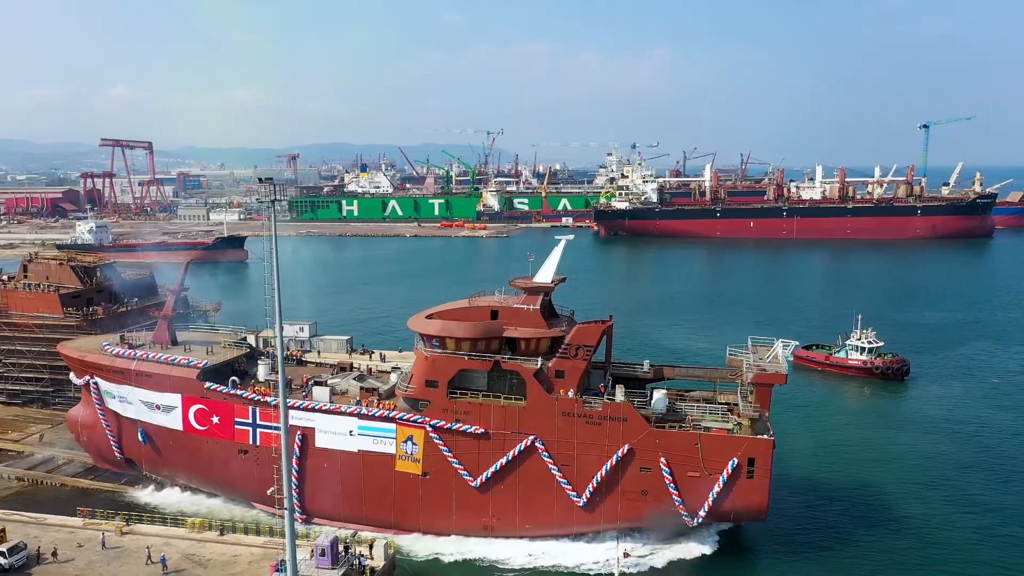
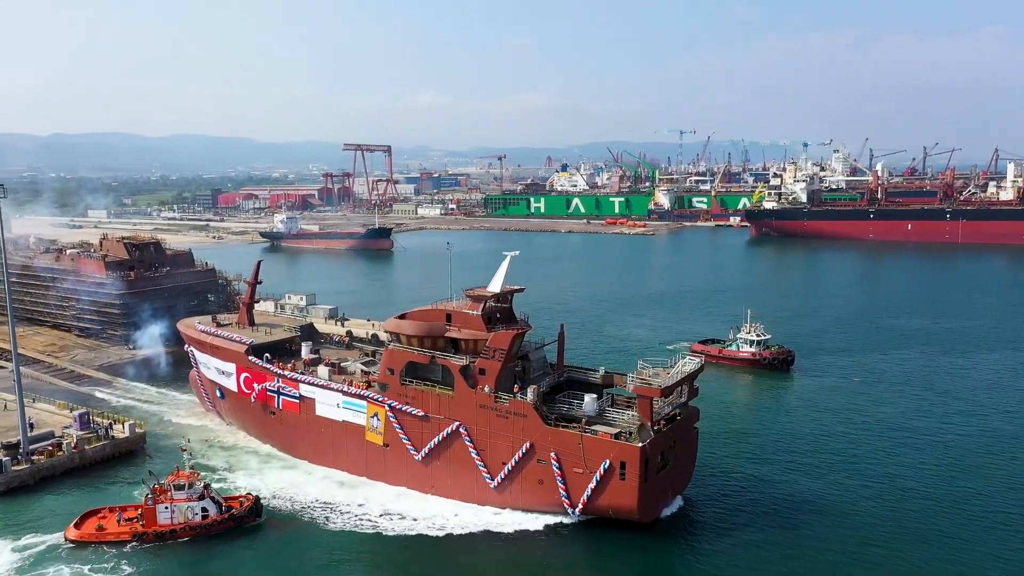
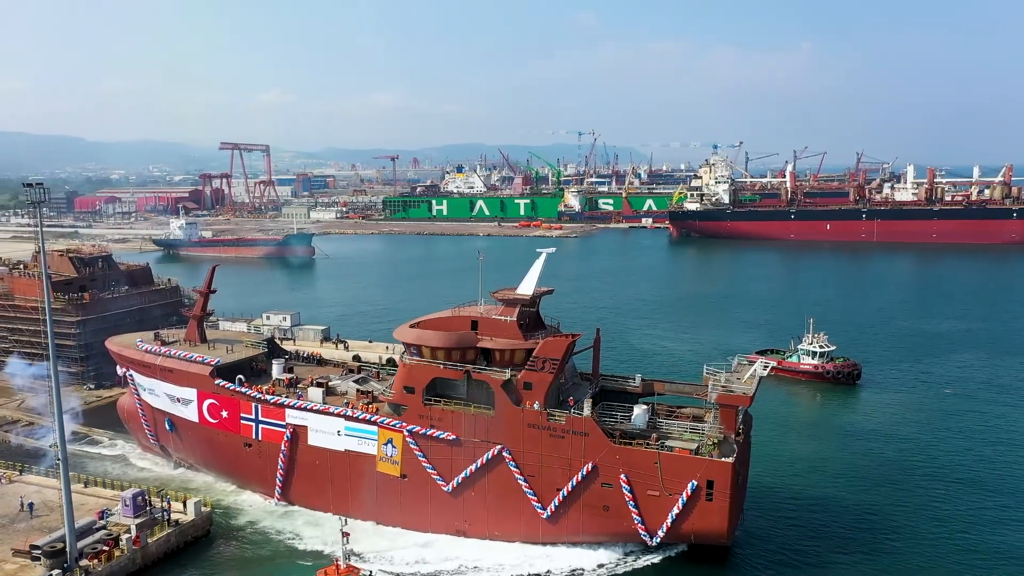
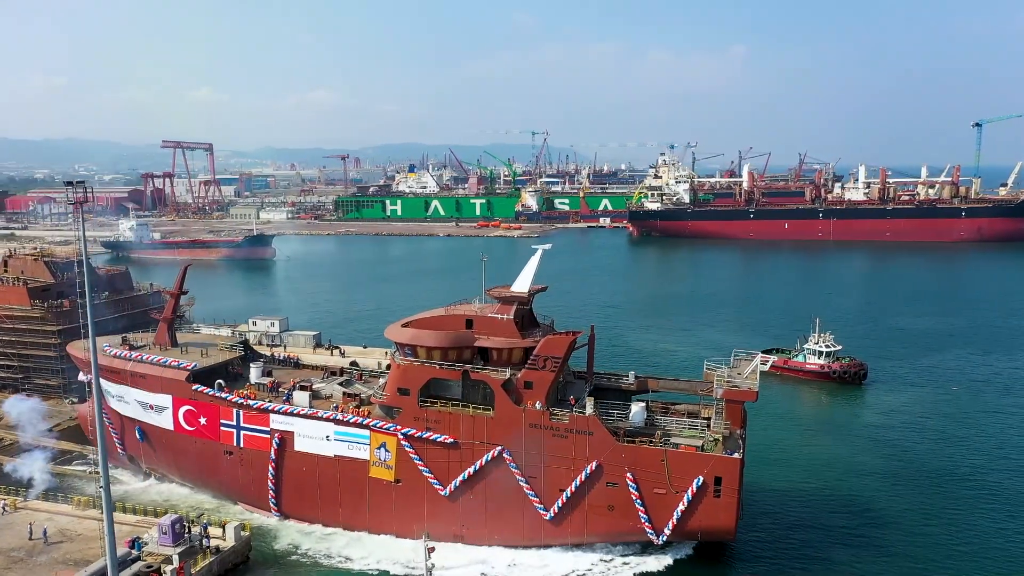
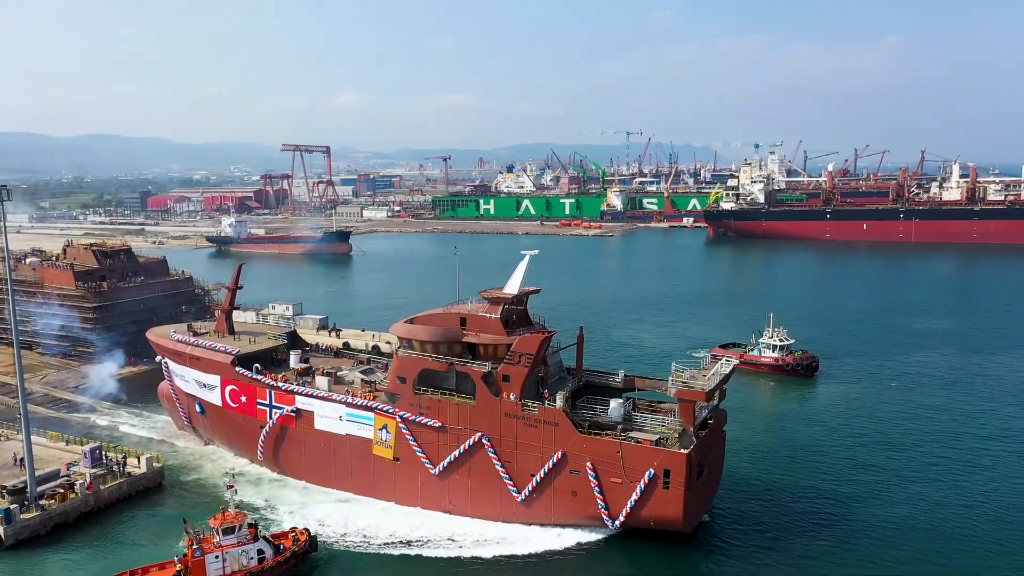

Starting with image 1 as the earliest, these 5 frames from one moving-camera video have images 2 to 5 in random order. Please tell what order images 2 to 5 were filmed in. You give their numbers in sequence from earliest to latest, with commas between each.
4, 3, 5, 2
